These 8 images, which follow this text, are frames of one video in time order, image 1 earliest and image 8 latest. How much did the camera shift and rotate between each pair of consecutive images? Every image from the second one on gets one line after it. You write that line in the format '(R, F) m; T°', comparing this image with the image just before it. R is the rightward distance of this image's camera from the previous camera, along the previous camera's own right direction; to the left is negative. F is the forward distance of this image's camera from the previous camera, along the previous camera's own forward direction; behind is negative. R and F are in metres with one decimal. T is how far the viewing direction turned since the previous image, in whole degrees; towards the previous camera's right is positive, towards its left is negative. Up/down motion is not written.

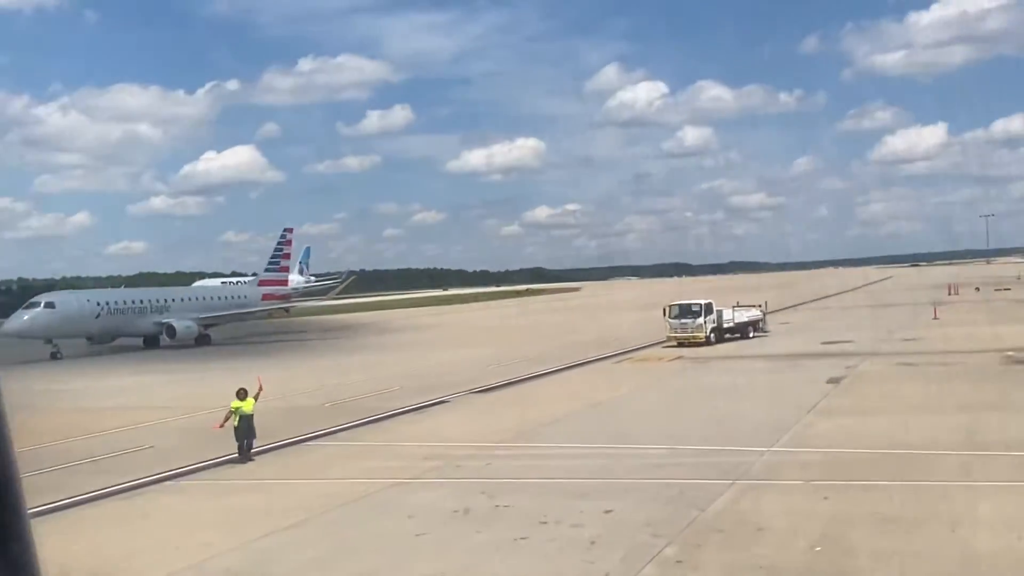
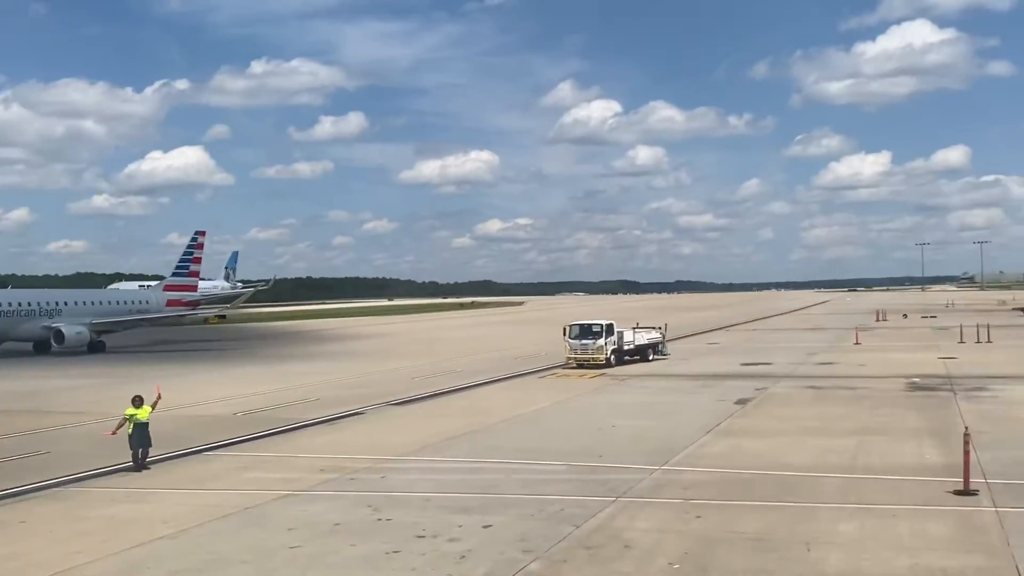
(+4.8, -0.1) m; -7°
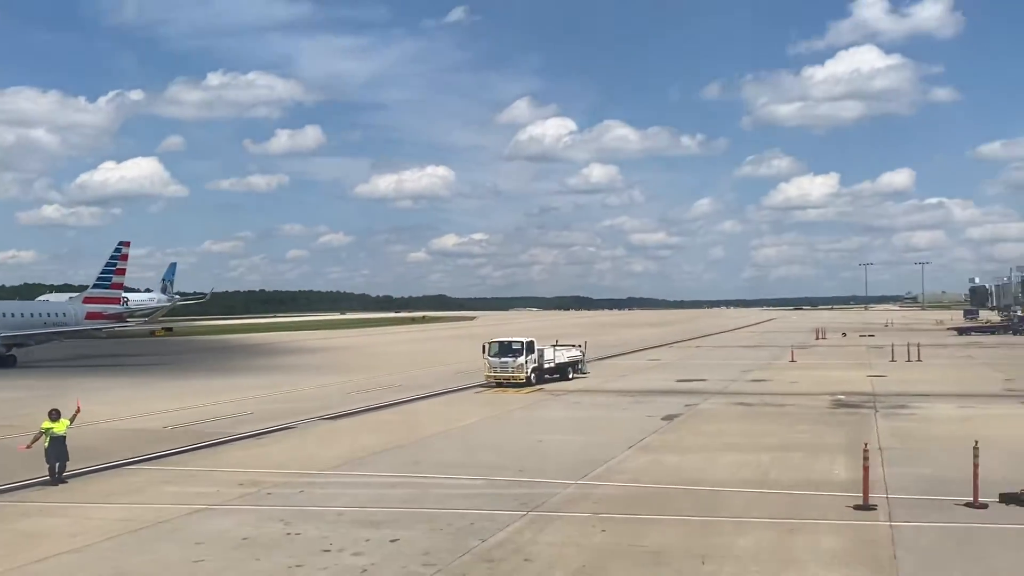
(+2.2, -0.6) m; +1°
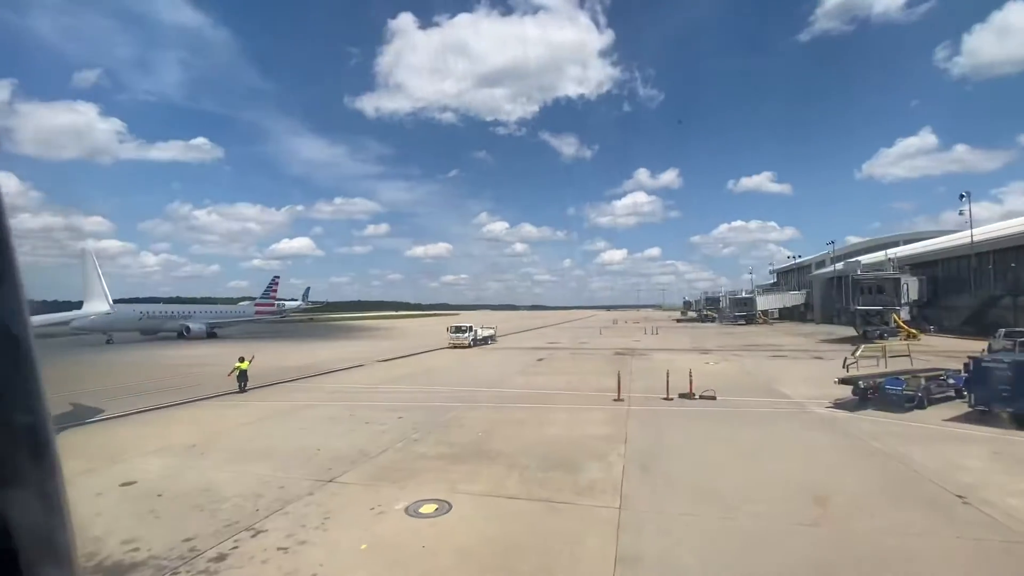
(+1.9, -15.9) m; +2°
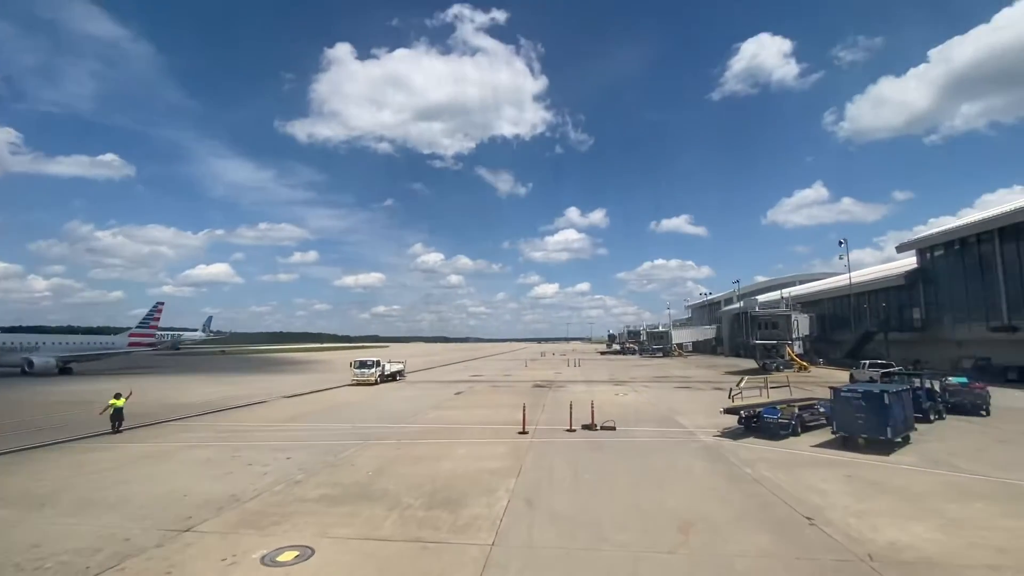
(+1.3, -0.1) m; +8°
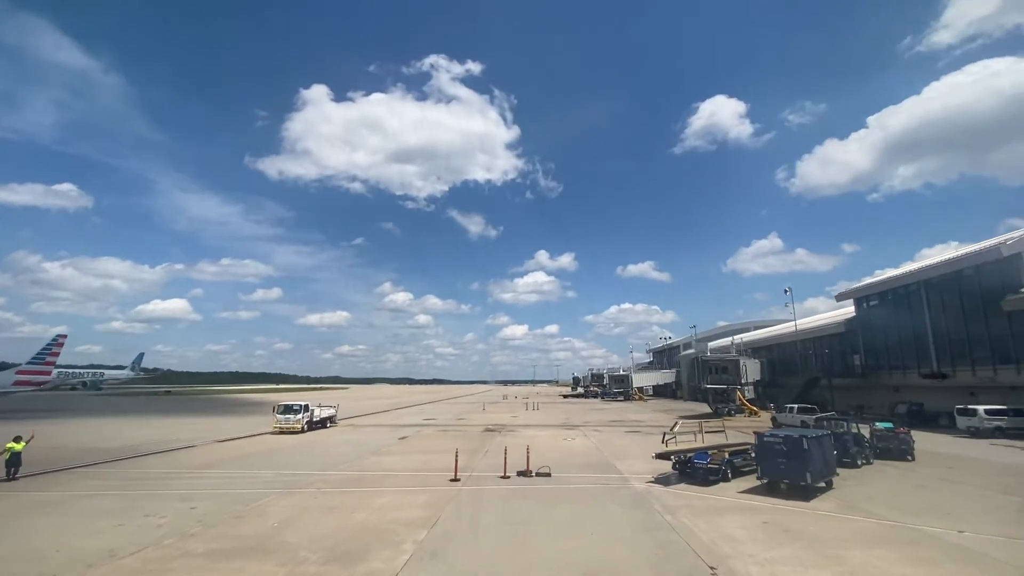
(+1.6, 0.0) m; +4°
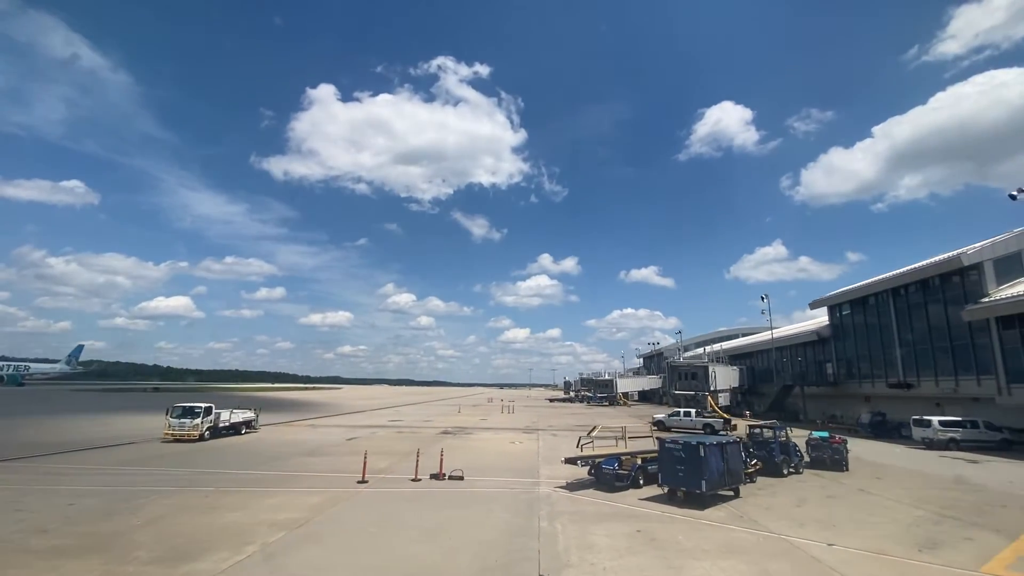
(+4.1, +0.3) m; 0°
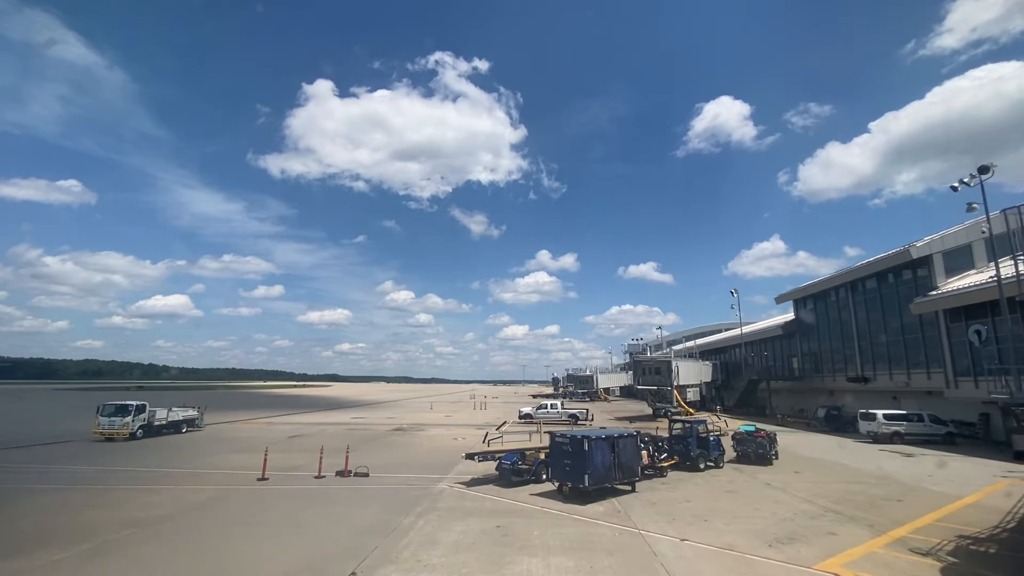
(+4.3, +0.3) m; 0°
